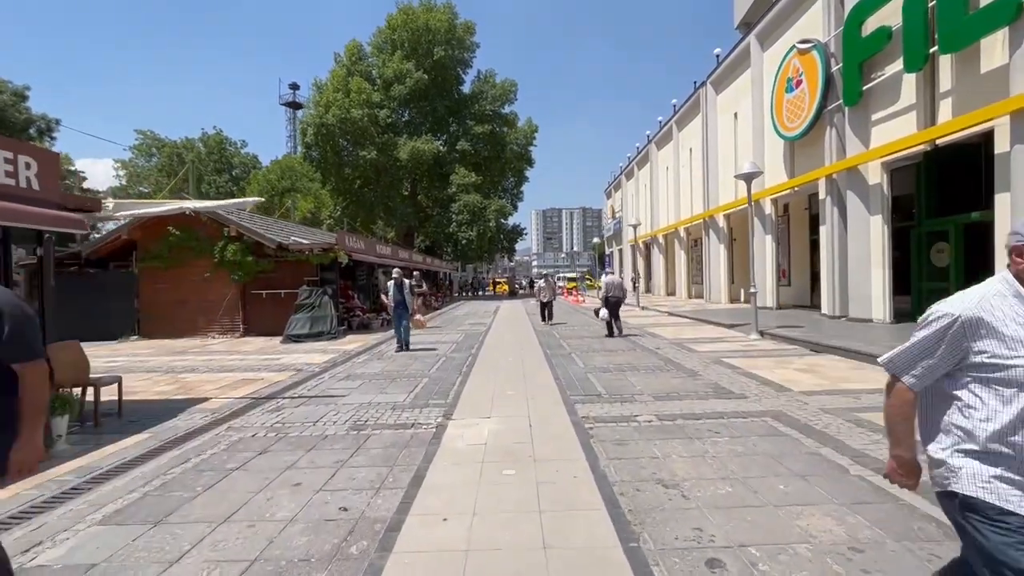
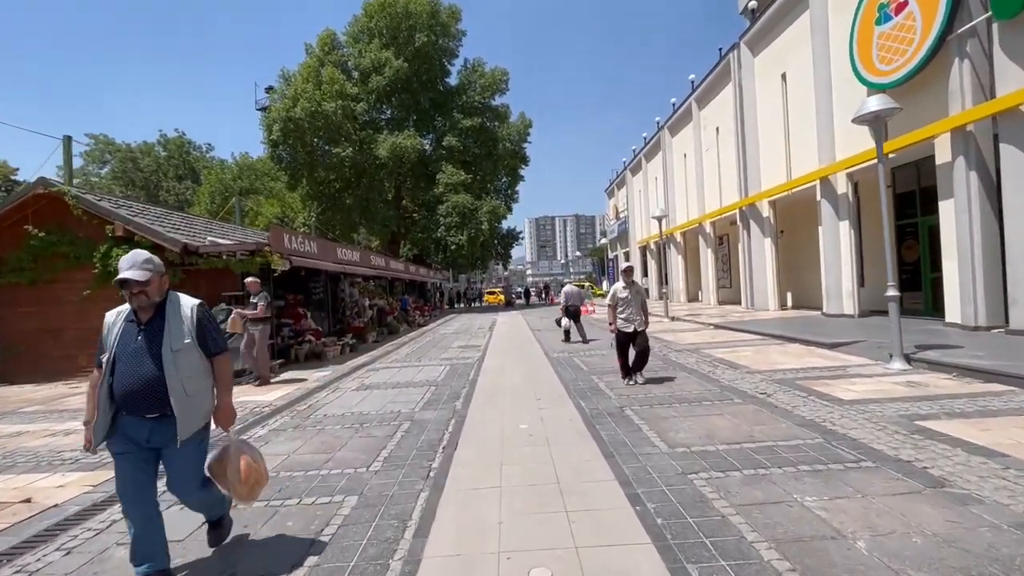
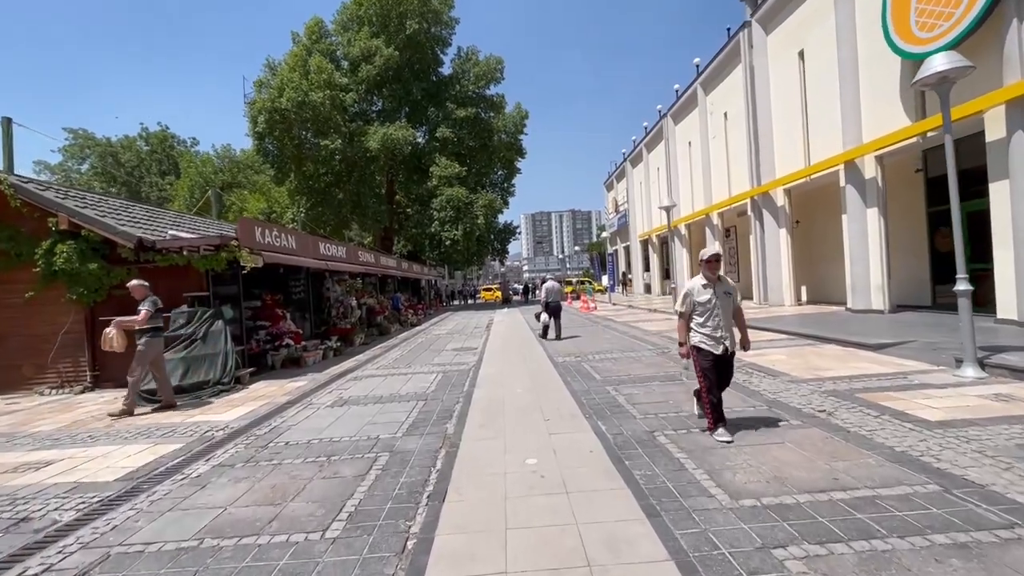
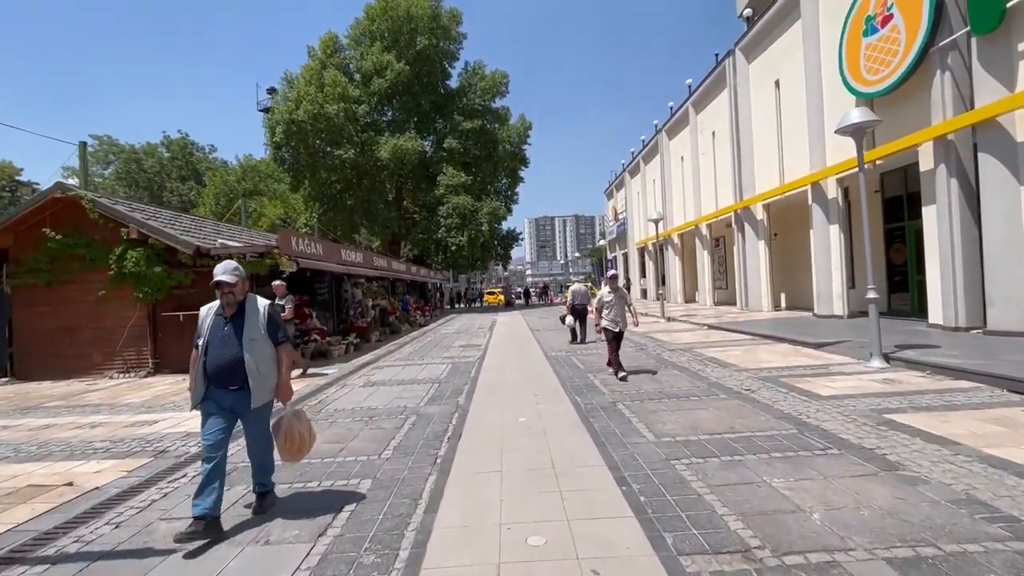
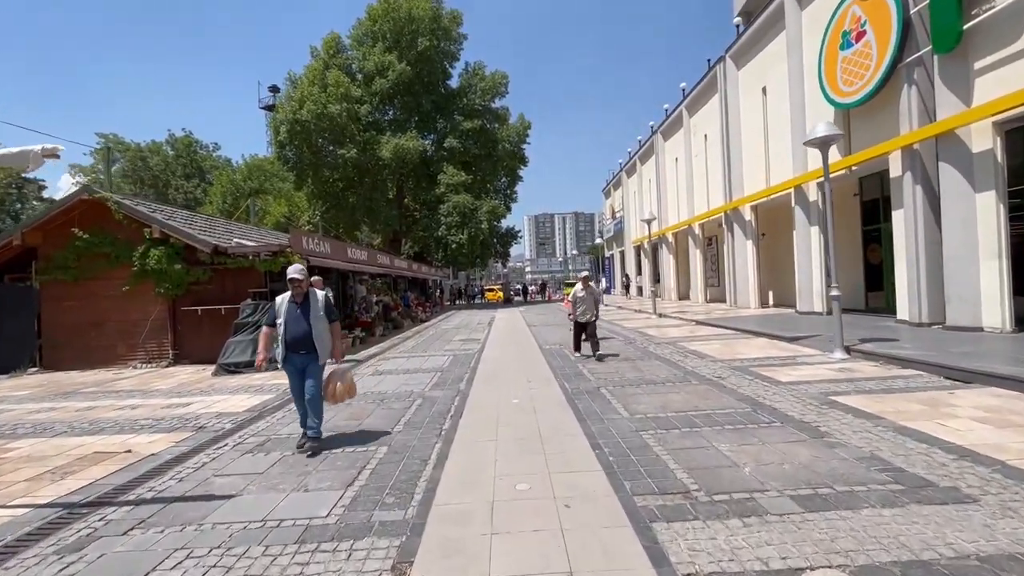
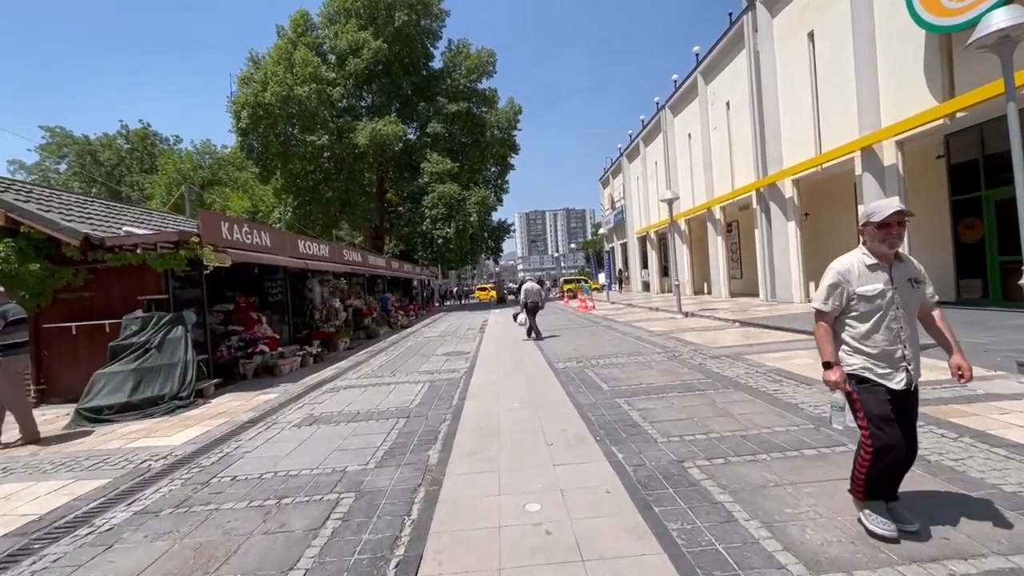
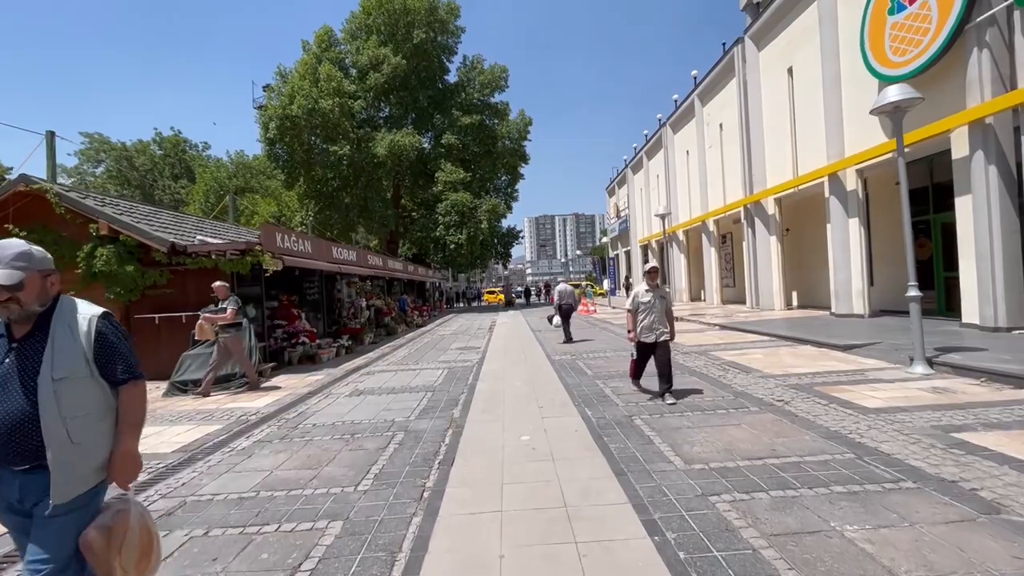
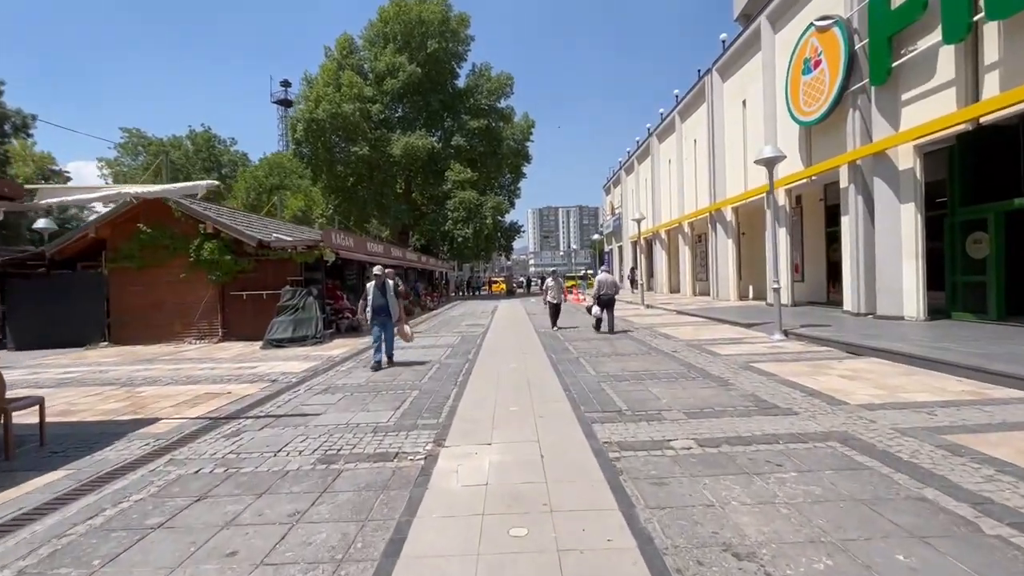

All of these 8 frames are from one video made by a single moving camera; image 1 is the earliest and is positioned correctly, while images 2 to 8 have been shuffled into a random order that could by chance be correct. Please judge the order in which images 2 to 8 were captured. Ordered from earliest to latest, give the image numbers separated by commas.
8, 5, 4, 2, 7, 3, 6
